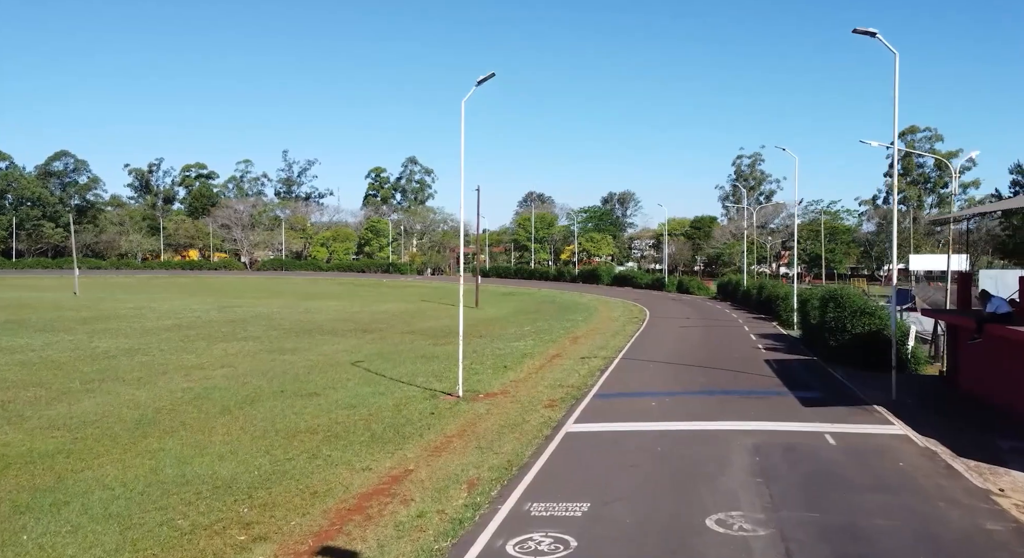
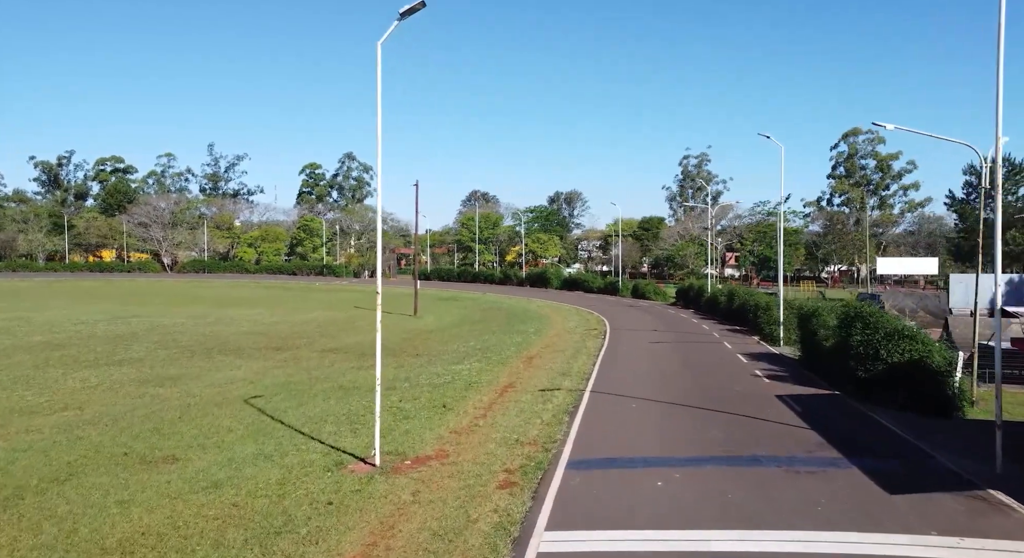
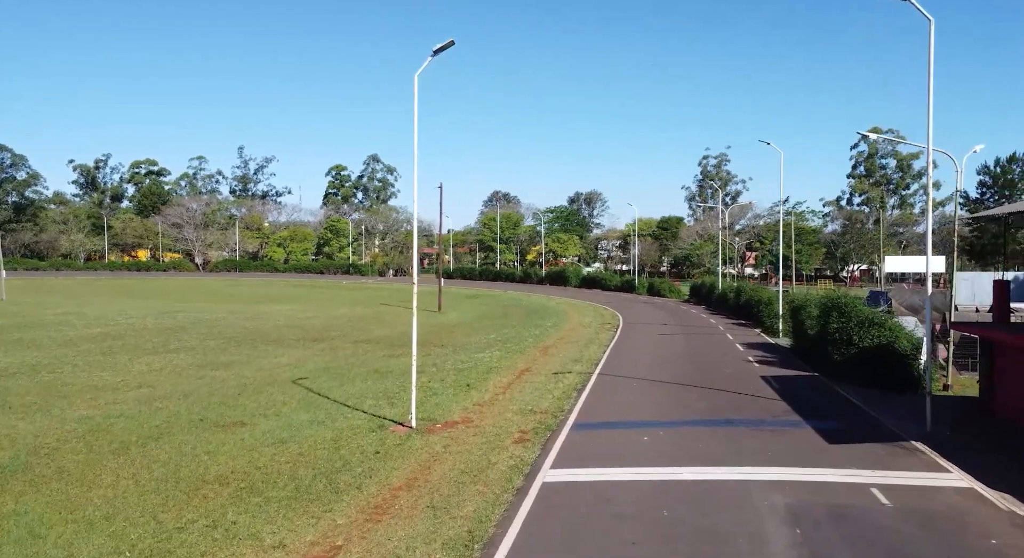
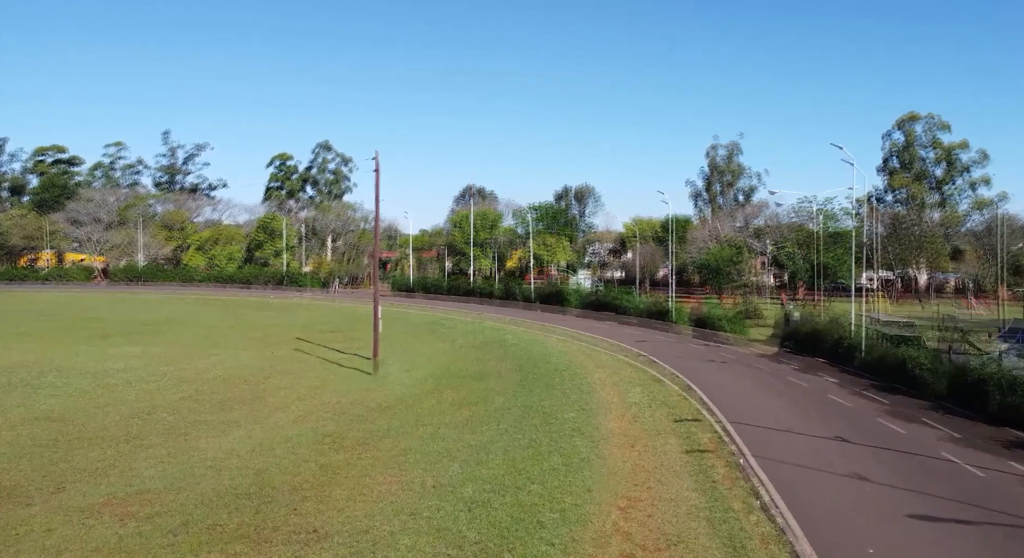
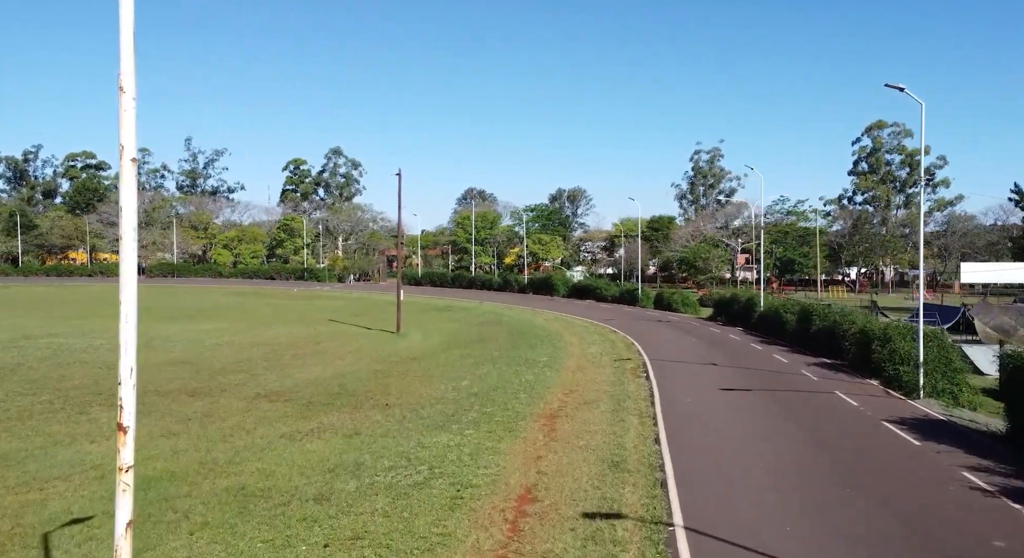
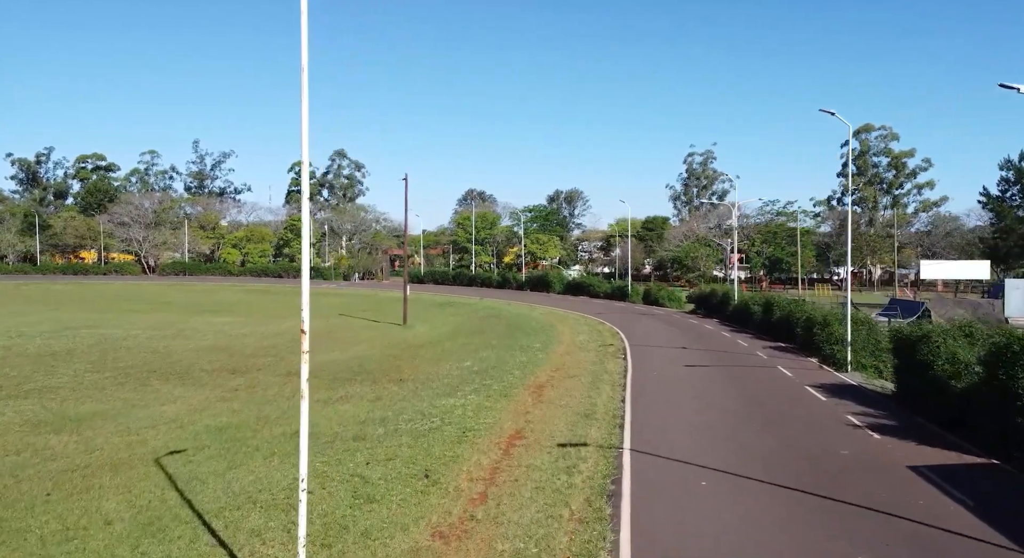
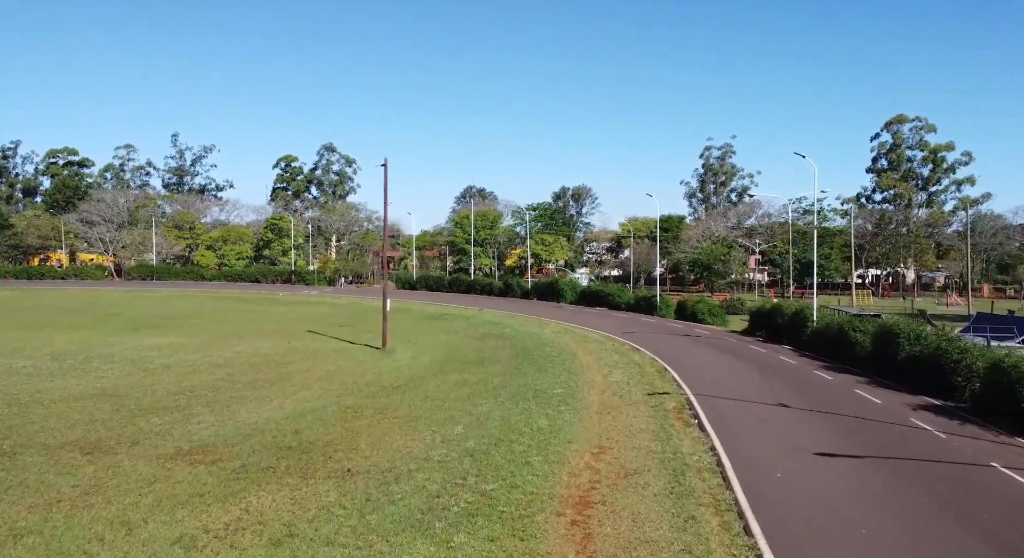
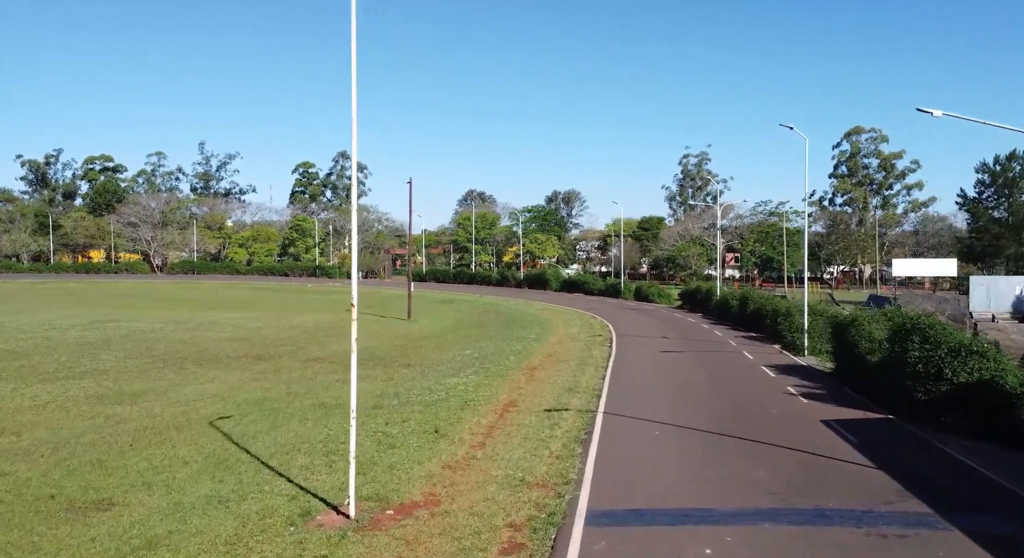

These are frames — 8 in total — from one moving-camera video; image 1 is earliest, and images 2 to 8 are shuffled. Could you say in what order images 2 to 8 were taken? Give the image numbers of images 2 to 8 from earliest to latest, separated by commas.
3, 2, 8, 6, 5, 7, 4
